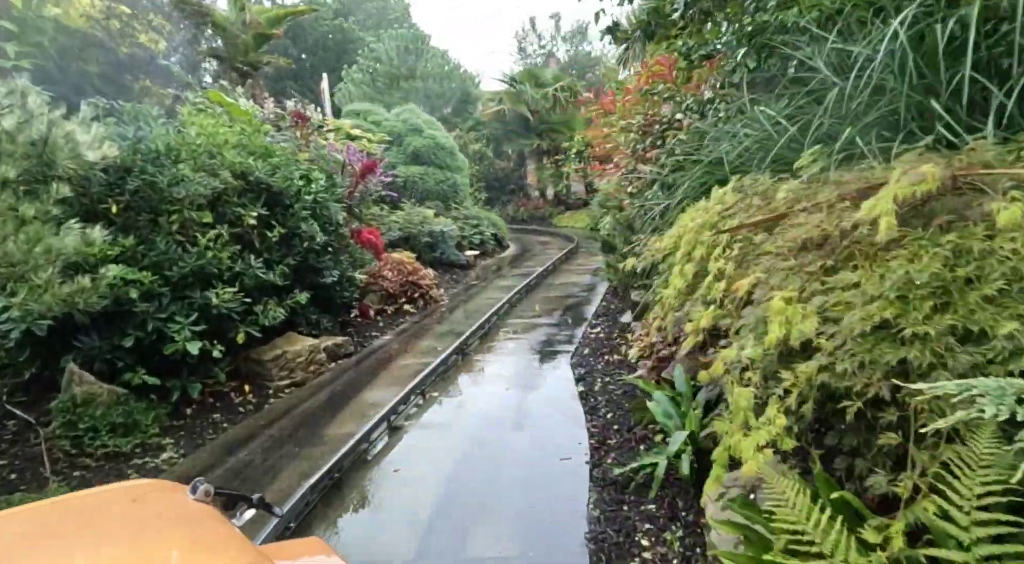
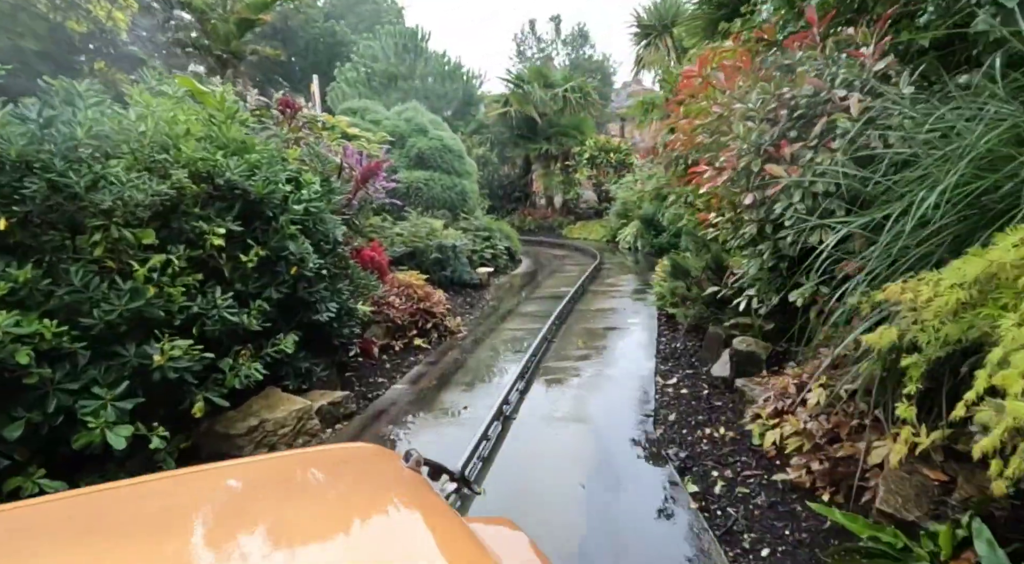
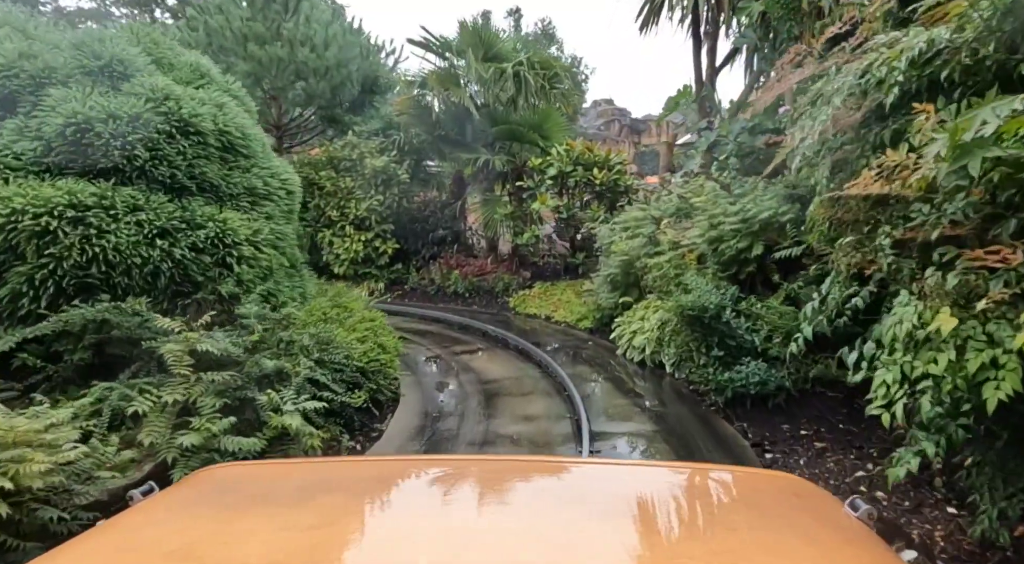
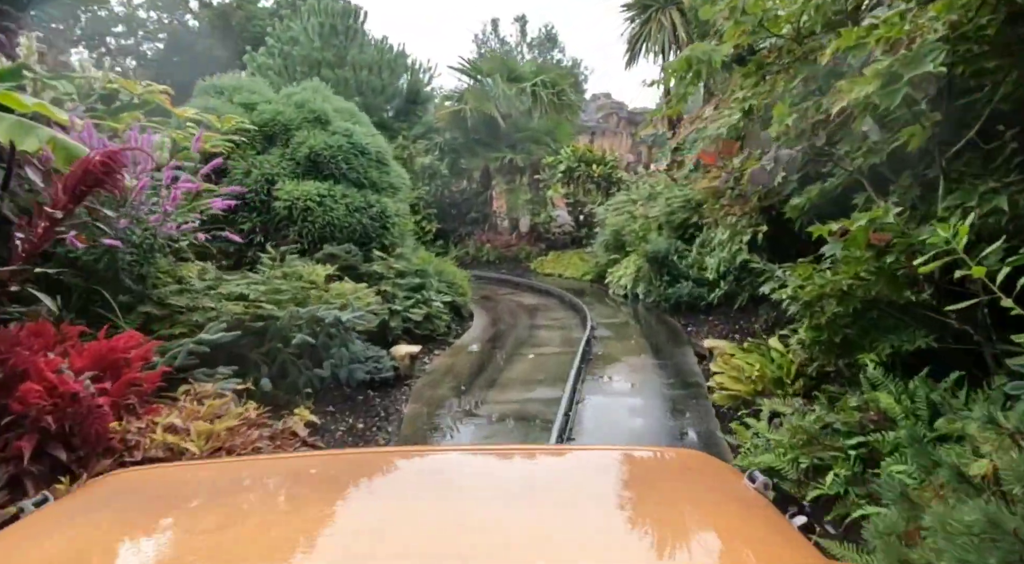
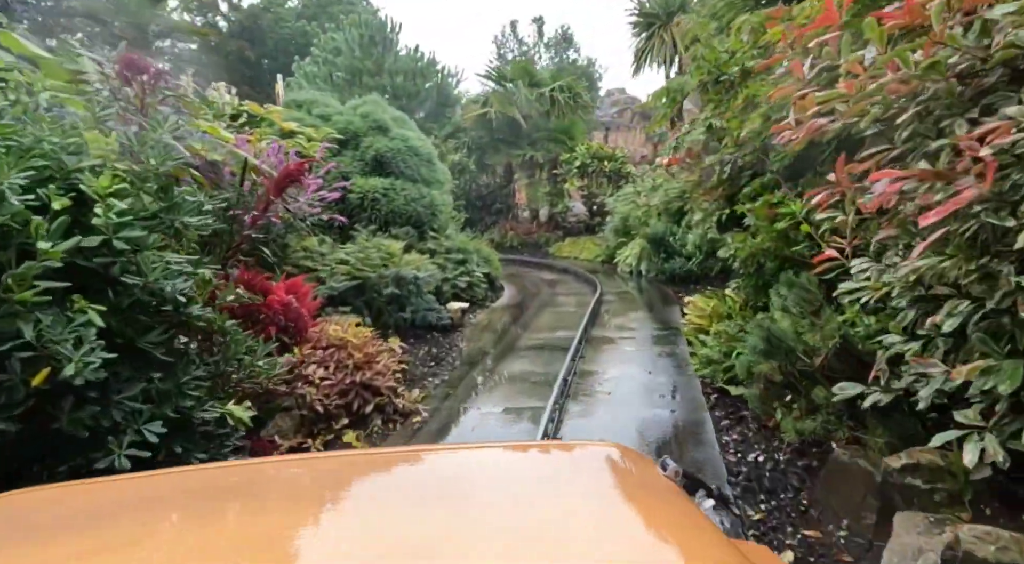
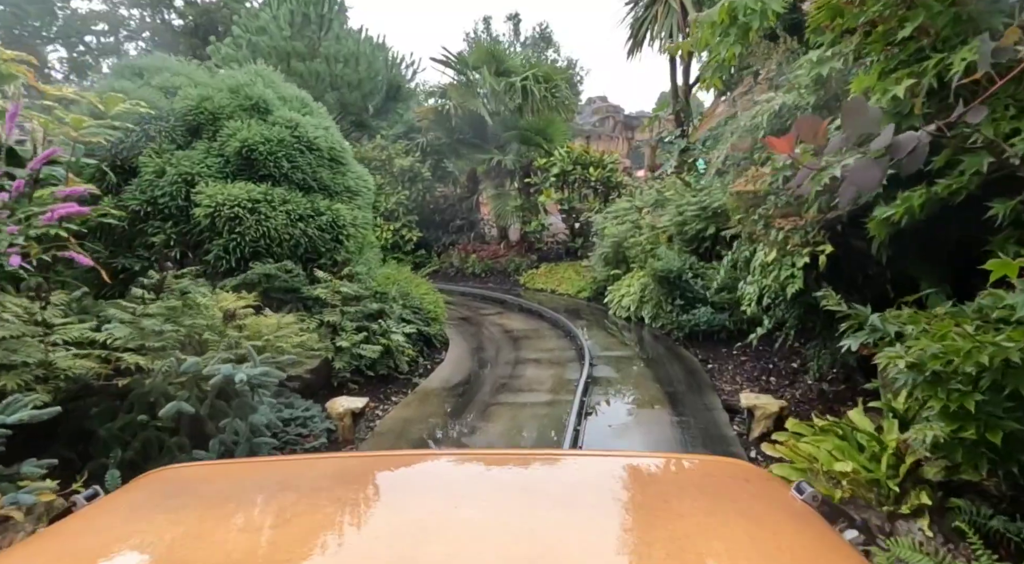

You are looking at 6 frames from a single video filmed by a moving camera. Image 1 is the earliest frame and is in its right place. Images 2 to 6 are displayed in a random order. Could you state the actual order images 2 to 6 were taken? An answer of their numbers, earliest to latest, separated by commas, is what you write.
2, 5, 4, 6, 3
